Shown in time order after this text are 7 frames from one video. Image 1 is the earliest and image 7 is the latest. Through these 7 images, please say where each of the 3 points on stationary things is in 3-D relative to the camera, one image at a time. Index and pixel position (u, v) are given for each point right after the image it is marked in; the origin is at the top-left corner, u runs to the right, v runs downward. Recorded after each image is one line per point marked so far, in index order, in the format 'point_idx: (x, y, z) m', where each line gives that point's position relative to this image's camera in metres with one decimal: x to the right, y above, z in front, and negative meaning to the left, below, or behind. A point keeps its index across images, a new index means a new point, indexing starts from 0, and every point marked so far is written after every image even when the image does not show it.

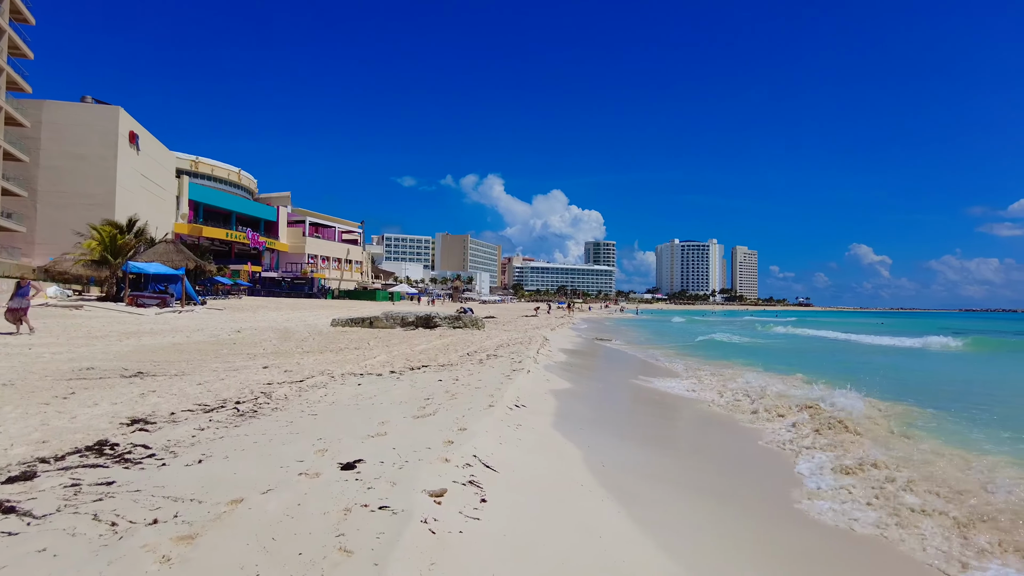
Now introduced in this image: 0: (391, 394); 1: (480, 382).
0: (-2.1, -1.8, +8.1) m
1: (-0.6, -1.8, +9.1) m
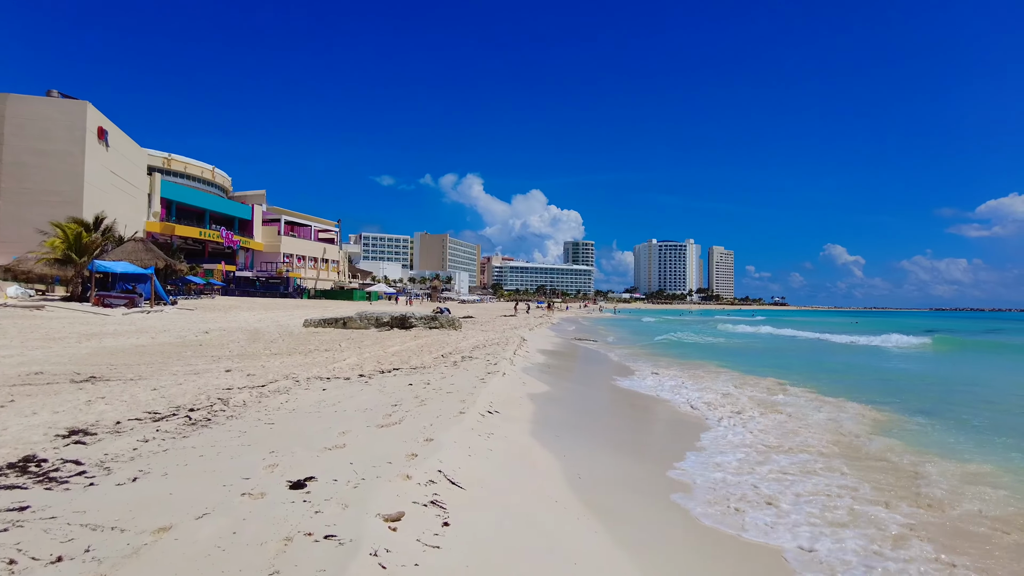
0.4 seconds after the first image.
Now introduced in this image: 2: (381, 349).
0: (-2.5, -1.8, +7.7) m
1: (-1.1, -1.8, +8.7) m
2: (-4.2, -1.9, +15.1) m
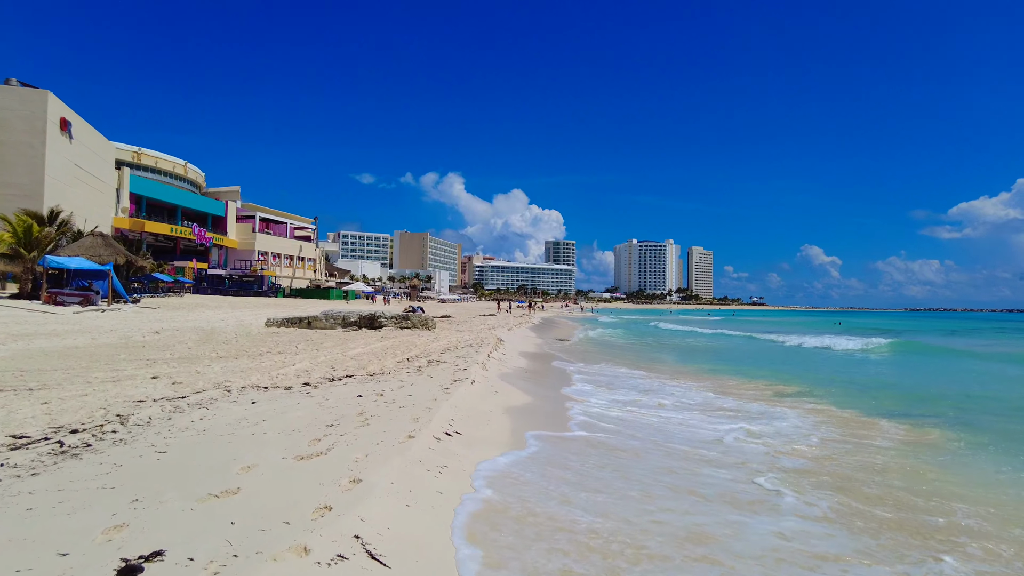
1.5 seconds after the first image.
0: (-2.9, -1.7, +6.3) m
1: (-1.6, -1.7, +7.4) m
2: (-4.9, -1.8, +13.6) m
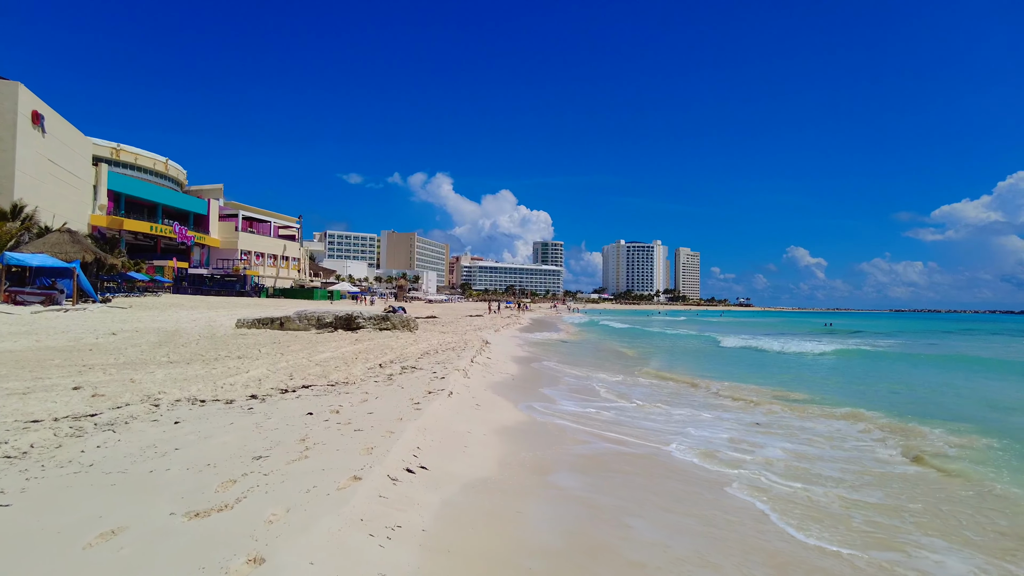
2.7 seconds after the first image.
0: (-3.1, -1.6, +4.9) m
1: (-1.8, -1.6, +6.0) m
2: (-5.3, -1.7, +12.2) m
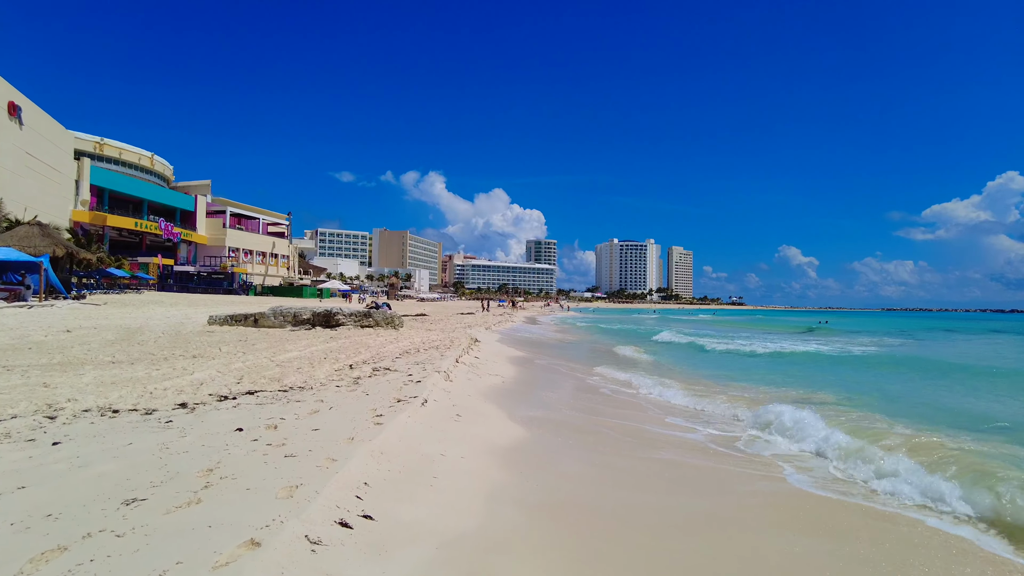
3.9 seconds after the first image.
0: (-3.2, -1.4, +3.5) m
1: (-1.9, -1.4, +4.7) m
2: (-5.5, -1.5, +10.8) m
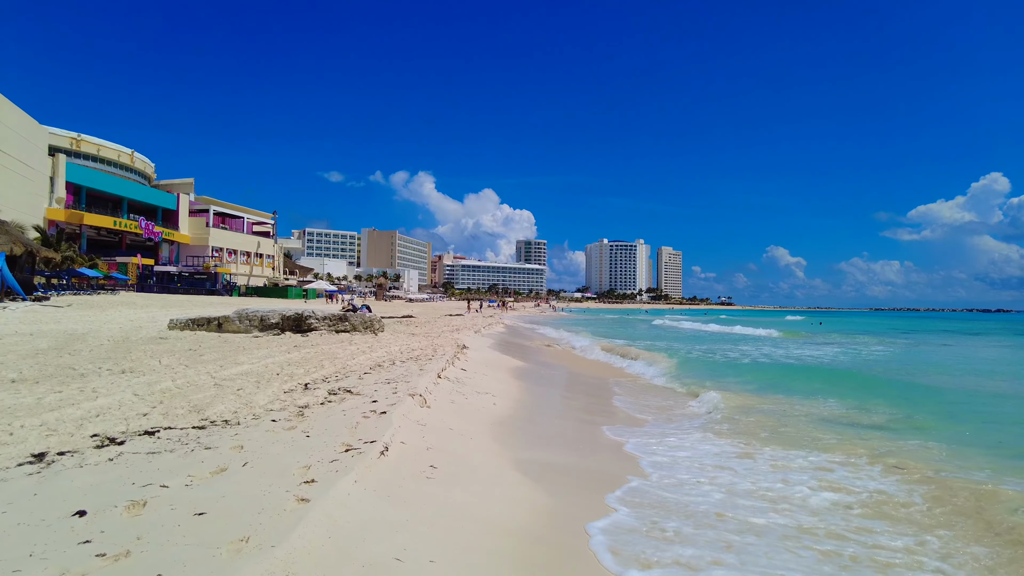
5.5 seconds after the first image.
0: (-3.2, -1.4, +1.7) m
1: (-1.9, -1.4, +2.9) m
2: (-5.6, -1.5, +8.9) m
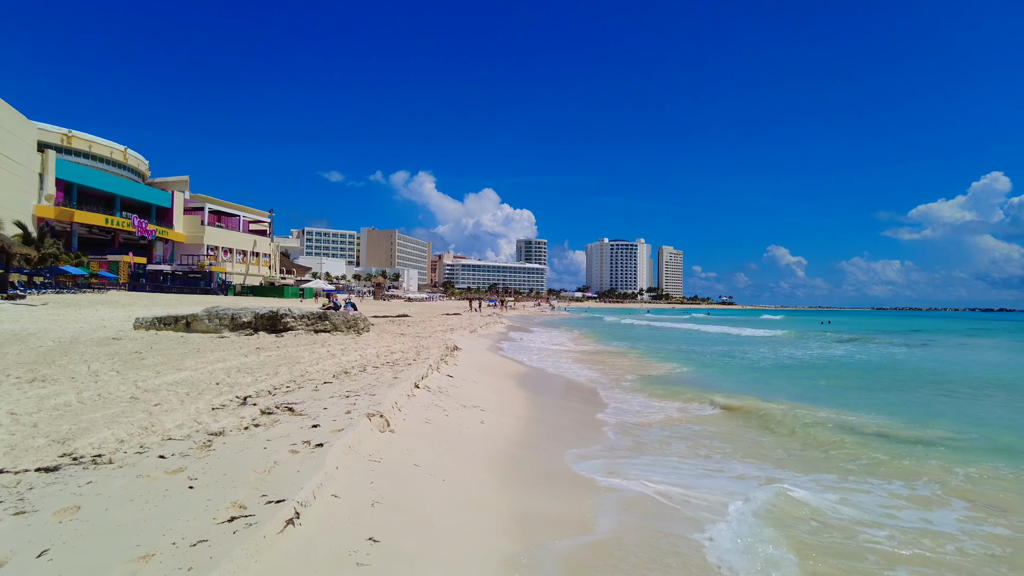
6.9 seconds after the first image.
0: (-3.3, -1.3, +0.1) m
1: (-2.0, -1.3, +1.2) m
2: (-5.7, -1.4, +7.3) m
